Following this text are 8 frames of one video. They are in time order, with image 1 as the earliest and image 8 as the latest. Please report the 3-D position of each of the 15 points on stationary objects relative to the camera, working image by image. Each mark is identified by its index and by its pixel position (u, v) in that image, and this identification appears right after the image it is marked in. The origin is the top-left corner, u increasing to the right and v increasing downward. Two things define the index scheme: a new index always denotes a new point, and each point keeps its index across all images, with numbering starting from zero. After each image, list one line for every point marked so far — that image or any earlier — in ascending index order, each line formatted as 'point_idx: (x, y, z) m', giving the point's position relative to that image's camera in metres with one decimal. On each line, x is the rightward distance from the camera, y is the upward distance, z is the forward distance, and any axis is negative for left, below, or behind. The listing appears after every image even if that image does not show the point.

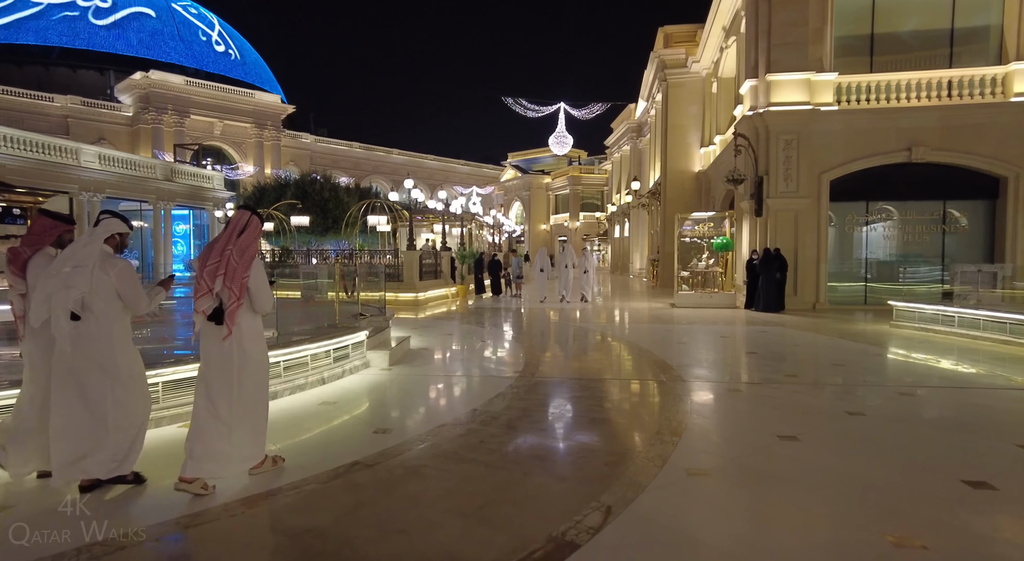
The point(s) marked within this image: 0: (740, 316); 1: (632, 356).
0: (+4.9, -0.8, +12.4) m
1: (+1.7, -1.0, +8.1) m
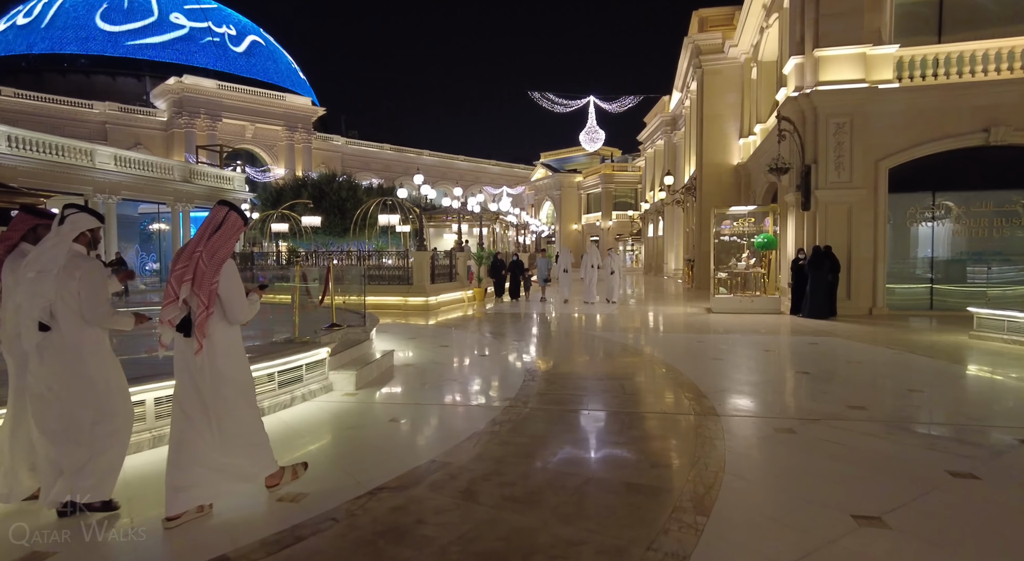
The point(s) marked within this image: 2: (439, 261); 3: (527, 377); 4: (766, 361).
0: (+5.2, -0.8, +10.9) m
1: (+1.7, -1.1, +6.8) m
2: (-1.9, +0.5, +15.2) m
3: (+0.1, -1.1, +6.6) m
4: (+3.3, -1.1, +7.6) m
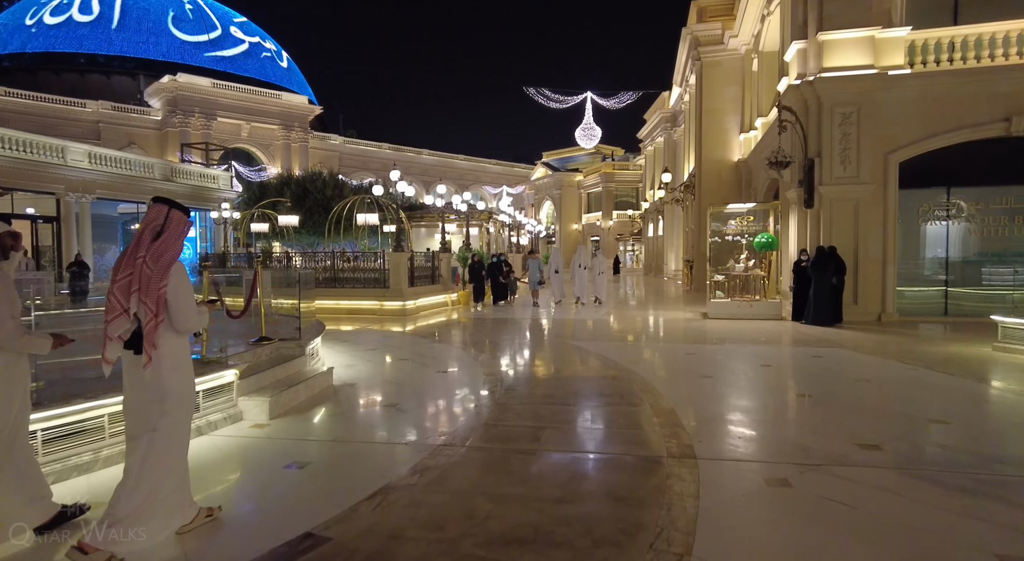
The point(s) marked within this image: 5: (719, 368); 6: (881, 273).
0: (+4.8, -0.9, +10.0) m
1: (+1.3, -1.1, +6.0) m
2: (-2.3, +0.5, +14.3) m
3: (-0.3, -1.2, +5.7) m
4: (+2.9, -1.1, +6.7) m
5: (+2.6, -1.1, +7.3) m
6: (+6.9, +0.1, +10.7) m
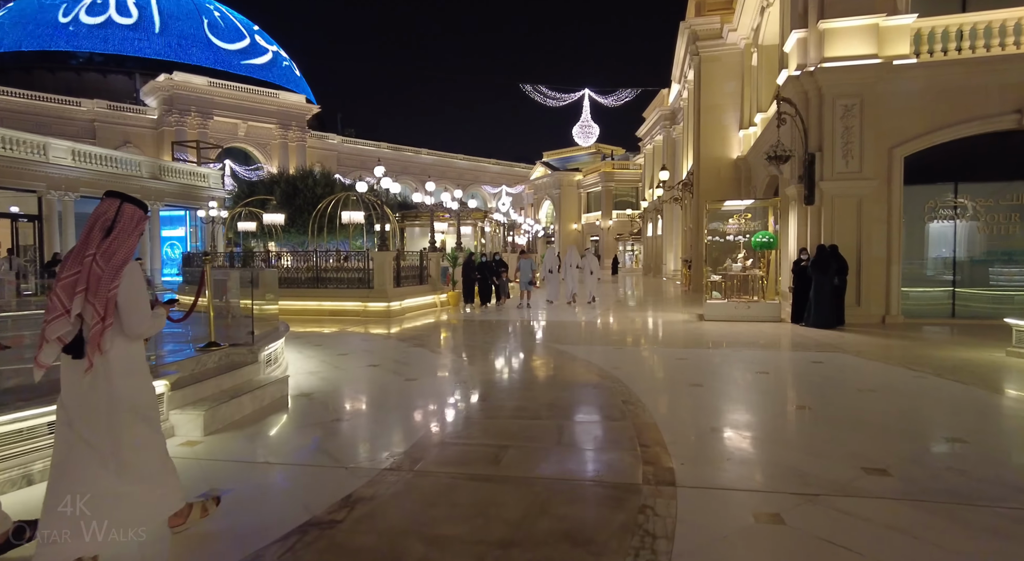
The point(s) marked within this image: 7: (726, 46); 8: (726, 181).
0: (+4.5, -0.9, +9.5) m
1: (+1.0, -1.1, +5.5) m
2: (-2.6, +0.5, +13.9) m
3: (-0.6, -1.2, +5.3) m
4: (+2.7, -1.1, +6.2) m
5: (+2.4, -1.1, +6.8) m
6: (+6.6, +0.1, +10.2) m
7: (+7.4, +8.2, +19.9) m
8: (+7.3, +3.4, +19.4) m
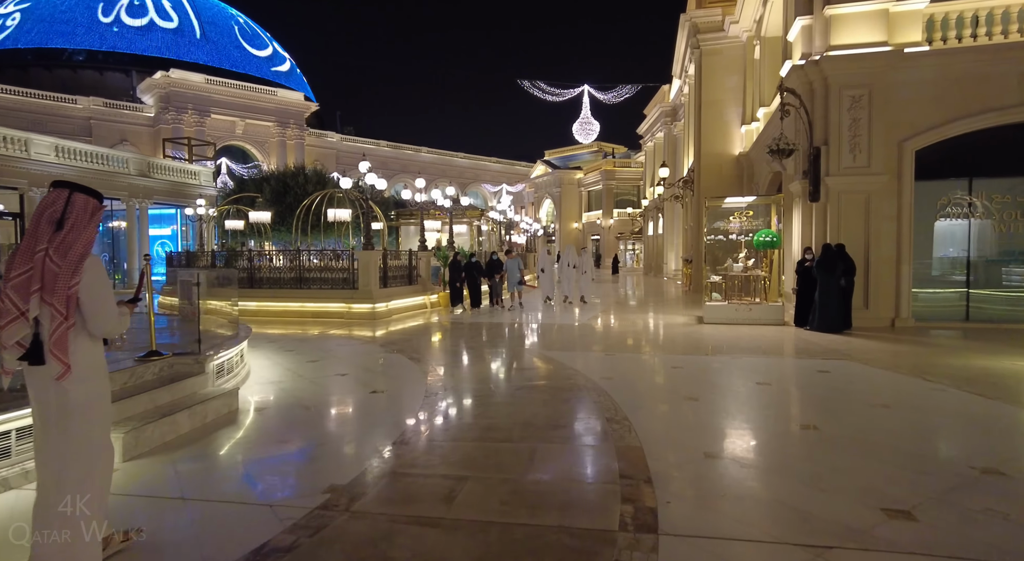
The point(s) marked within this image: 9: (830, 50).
0: (+4.3, -0.9, +9.0) m
1: (+0.8, -1.1, +4.9) m
2: (-2.7, +0.5, +13.3) m
3: (-0.8, -1.2, +4.7) m
4: (+2.4, -1.2, +5.6) m
5: (+2.2, -1.1, +6.2) m
6: (+6.4, +0.1, +9.6) m
7: (+7.3, +8.2, +19.4) m
8: (+7.1, +3.4, +18.9) m
9: (+5.3, +3.8, +9.6) m
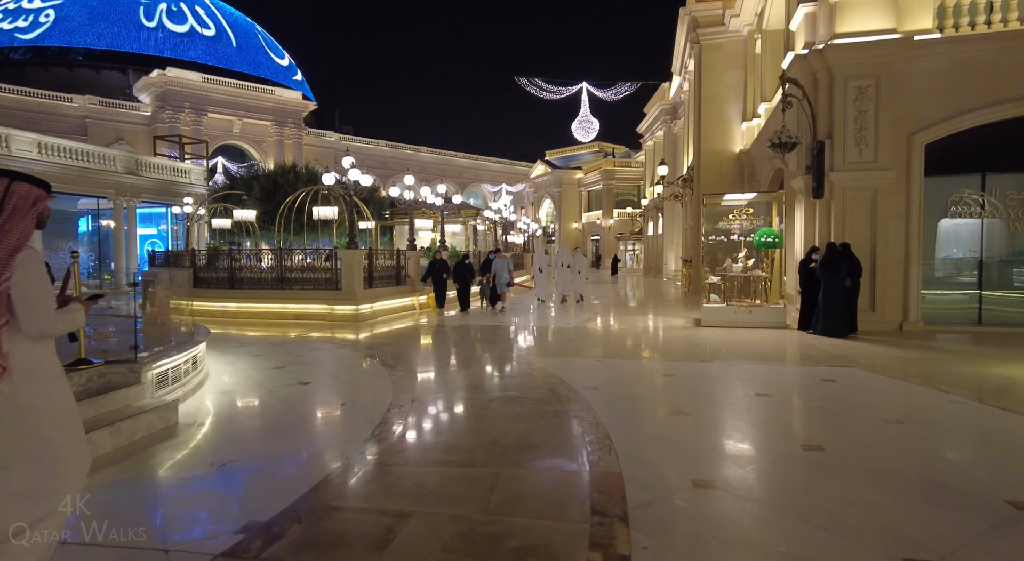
0: (+4.1, -0.9, +8.4) m
1: (+0.6, -1.2, +4.4) m
2: (-2.9, +0.5, +12.9) m
3: (-1.0, -1.2, +4.2) m
4: (+2.2, -1.2, +5.1) m
5: (+1.9, -1.1, +5.7) m
6: (+6.2, +0.1, +9.1) m
7: (+7.1, +8.1, +18.9) m
8: (+6.9, +3.3, +18.4) m
9: (+5.1, +3.8, +9.0) m
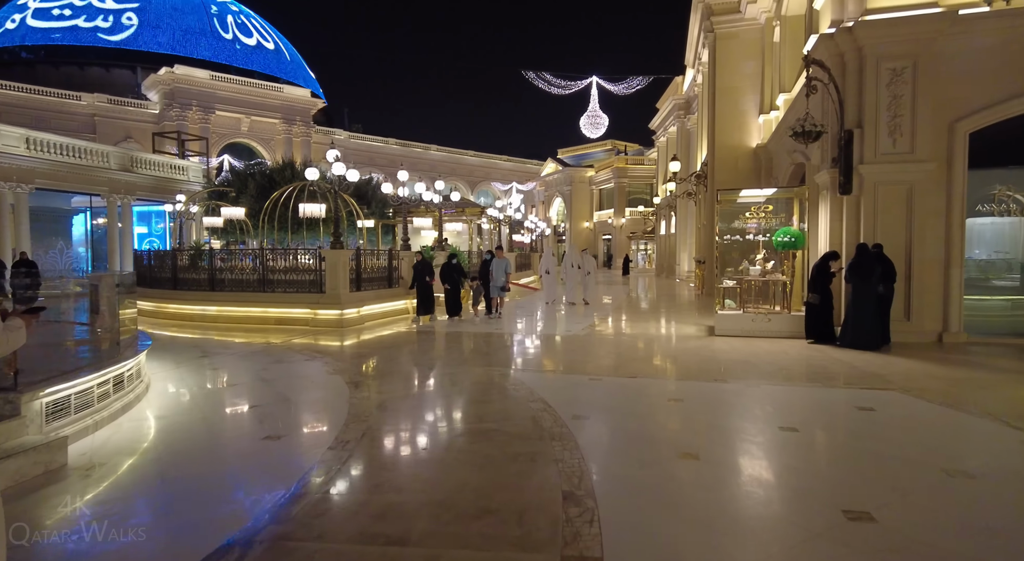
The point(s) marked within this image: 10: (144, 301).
0: (+4.0, -1.0, +7.5) m
1: (+0.4, -1.2, +3.6) m
2: (-3.0, +0.4, +12.1) m
3: (-1.2, -1.3, +3.4) m
4: (+2.0, -1.2, +4.2) m
5: (+1.7, -1.2, +4.9) m
6: (+6.1, 0.0, +8.1) m
7: (+7.2, +8.1, +17.8) m
8: (+7.0, +3.3, +17.3) m
9: (+5.0, +3.8, +8.1) m
10: (-8.0, -0.5, +12.5) m
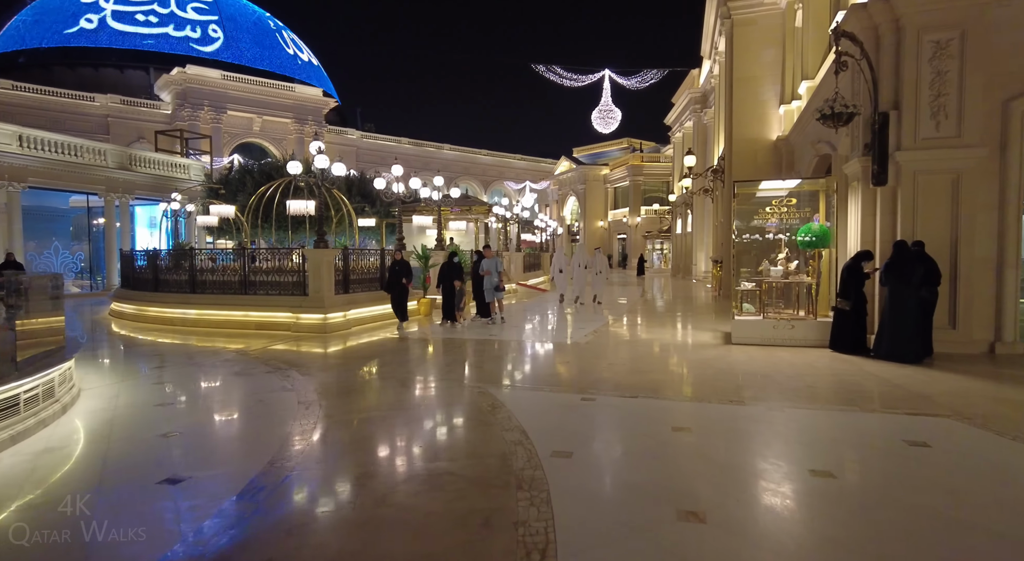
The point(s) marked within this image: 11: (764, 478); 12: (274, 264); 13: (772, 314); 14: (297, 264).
0: (+3.8, -1.0, +6.5) m
1: (+0.1, -1.3, +2.7) m
2: (-3.0, +0.4, +11.3) m
3: (-1.5, -1.3, +2.6) m
4: (+1.8, -1.3, +3.3) m
5: (+1.5, -1.2, +4.0) m
6: (+6.0, 0.0, +7.1) m
7: (+7.4, +8.0, +16.8) m
8: (+7.2, +3.2, +16.3) m
9: (+4.9, +3.7, +7.1) m
10: (-8.0, -0.5, +11.9) m
11: (+1.6, -1.3, +3.6) m
12: (-4.4, +0.3, +10.6) m
13: (+4.1, -0.5, +9.0) m
14: (-3.9, +0.3, +10.5) m
